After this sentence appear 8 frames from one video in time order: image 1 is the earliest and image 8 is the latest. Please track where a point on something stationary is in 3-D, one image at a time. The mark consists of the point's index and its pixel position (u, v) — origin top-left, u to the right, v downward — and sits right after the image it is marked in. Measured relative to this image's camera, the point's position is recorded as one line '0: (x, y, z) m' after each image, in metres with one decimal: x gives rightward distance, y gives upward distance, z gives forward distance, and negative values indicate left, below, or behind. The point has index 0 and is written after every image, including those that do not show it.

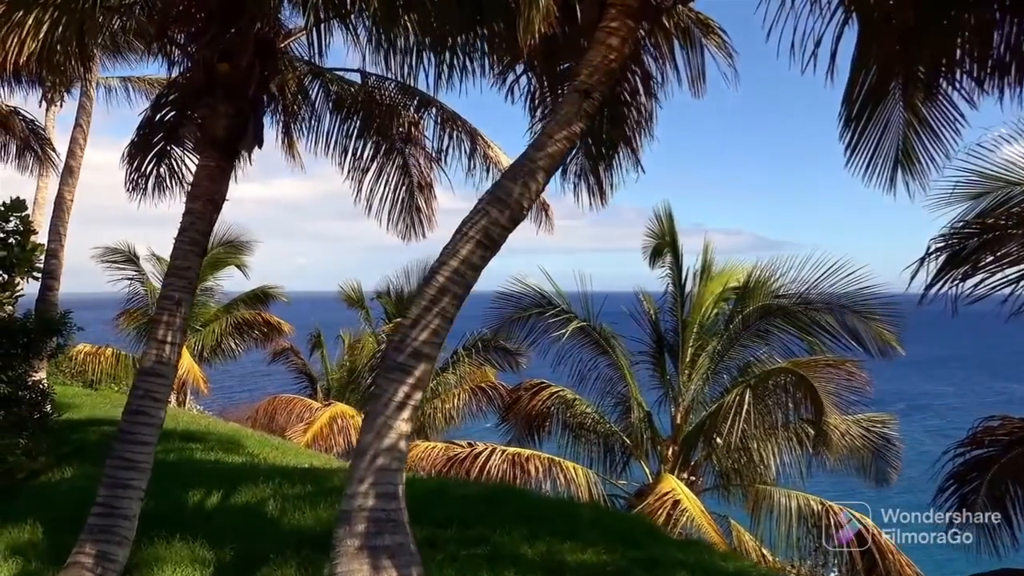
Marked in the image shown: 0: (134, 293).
0: (-6.9, -0.1, +15.7) m
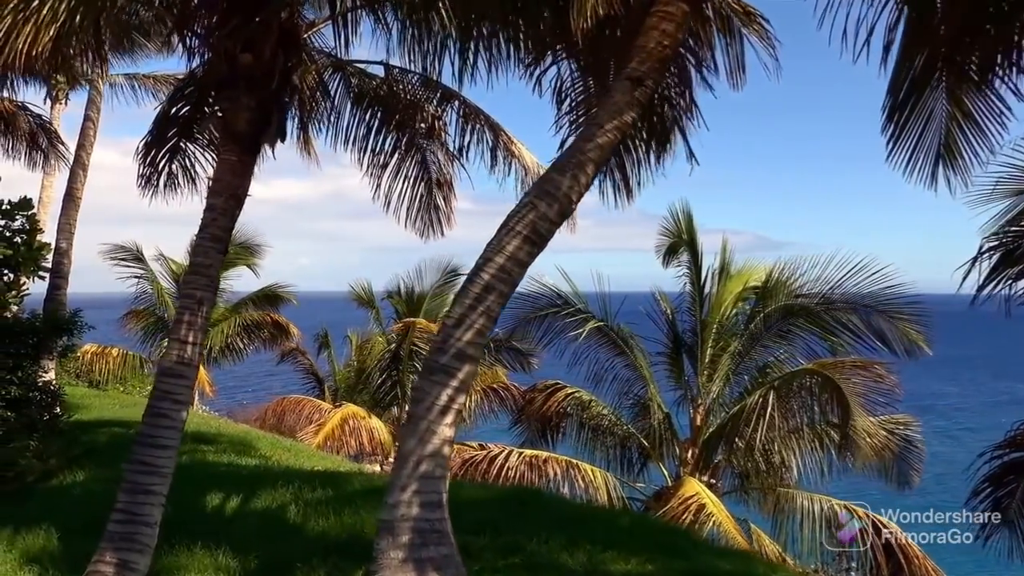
0: (-6.7, -0.1, +15.5) m
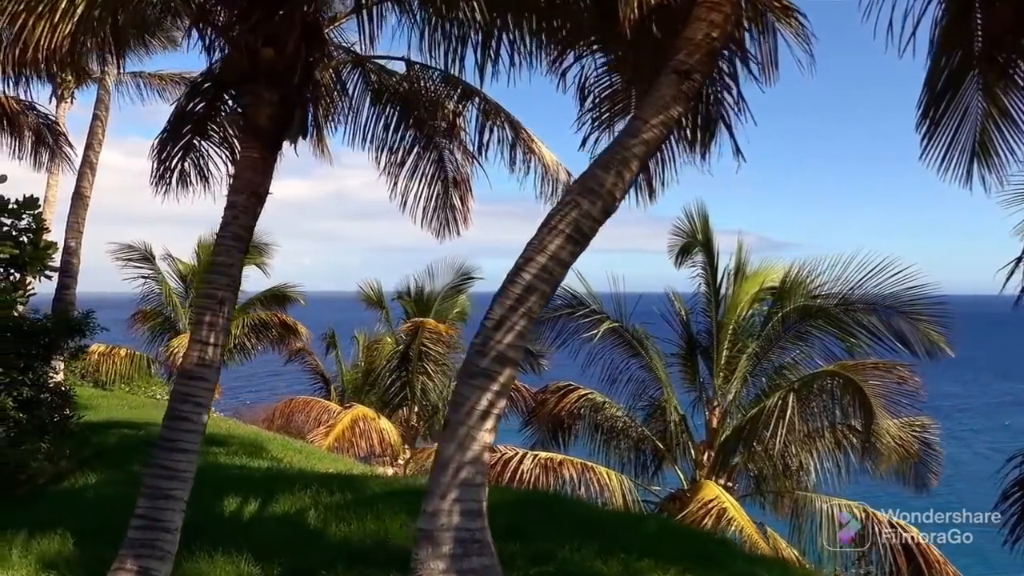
0: (-6.5, -0.1, +15.4) m
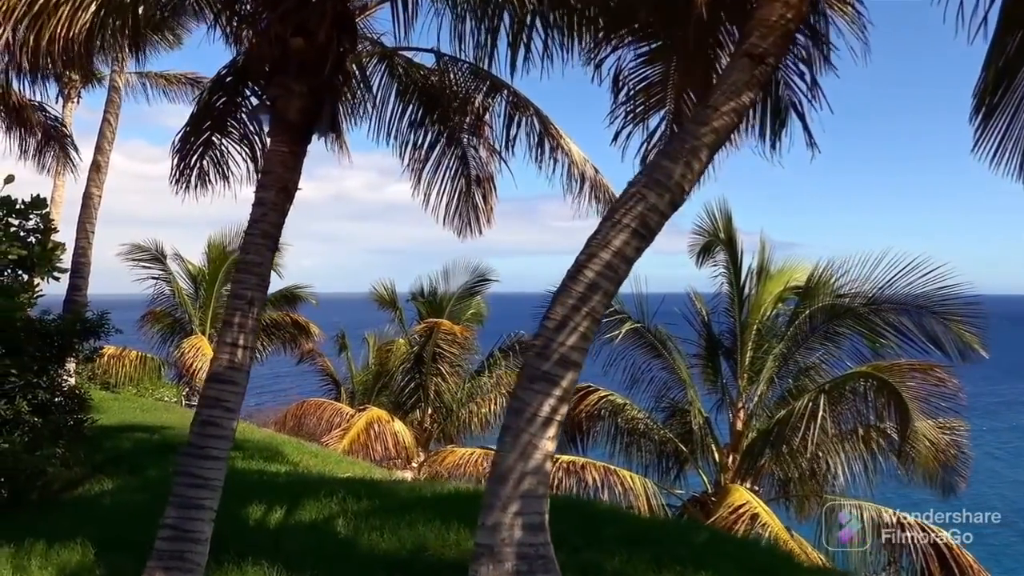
0: (-6.2, -0.1, +15.2) m
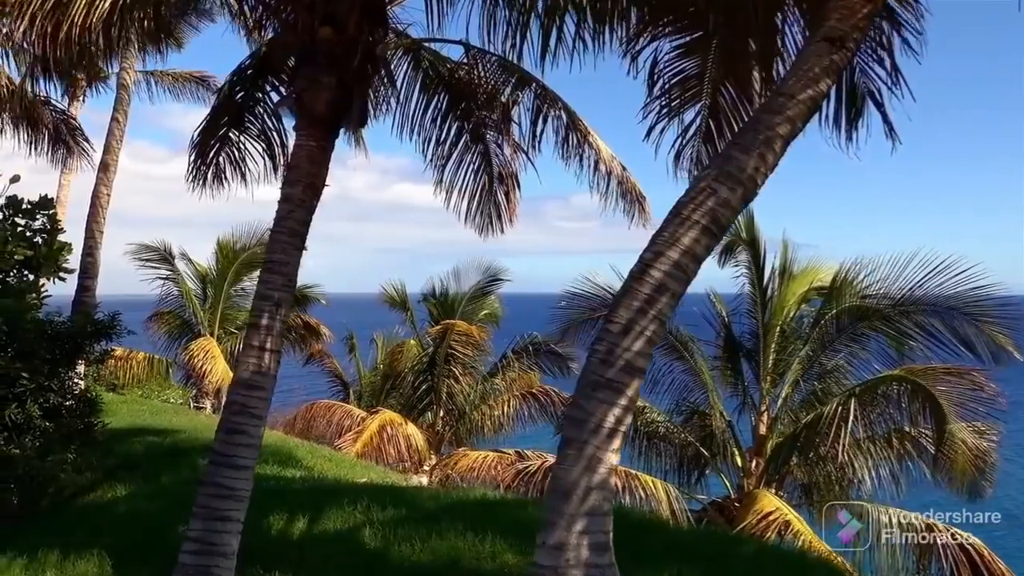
0: (-6.0, -0.1, +15.0) m
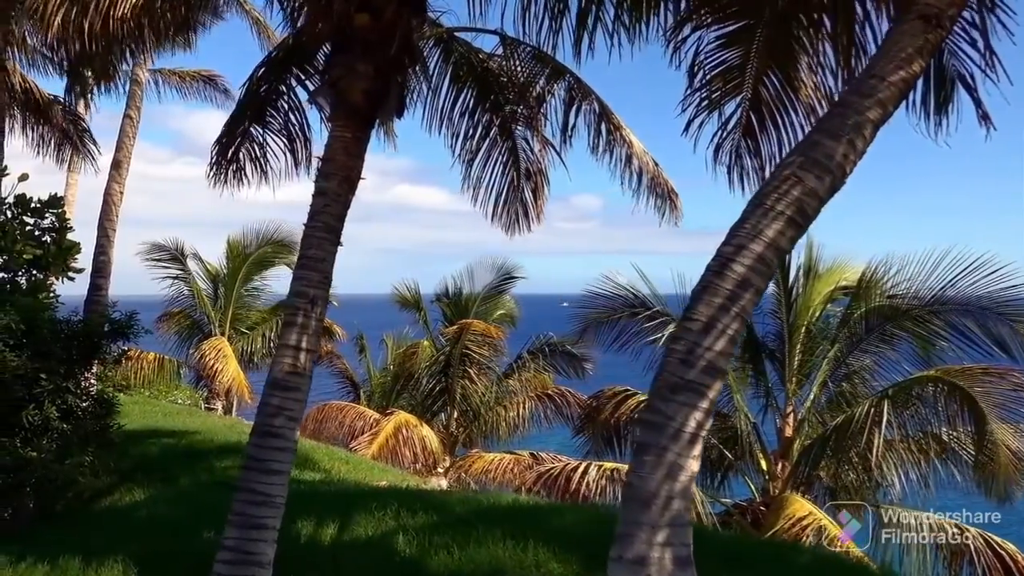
0: (-5.8, -0.1, +14.8) m
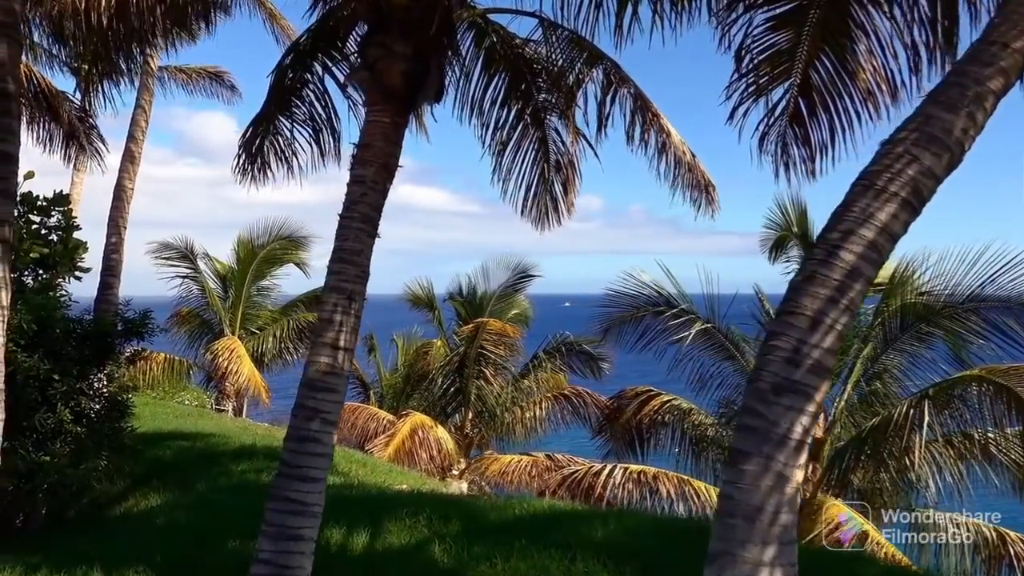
0: (-5.5, -0.1, +14.6) m
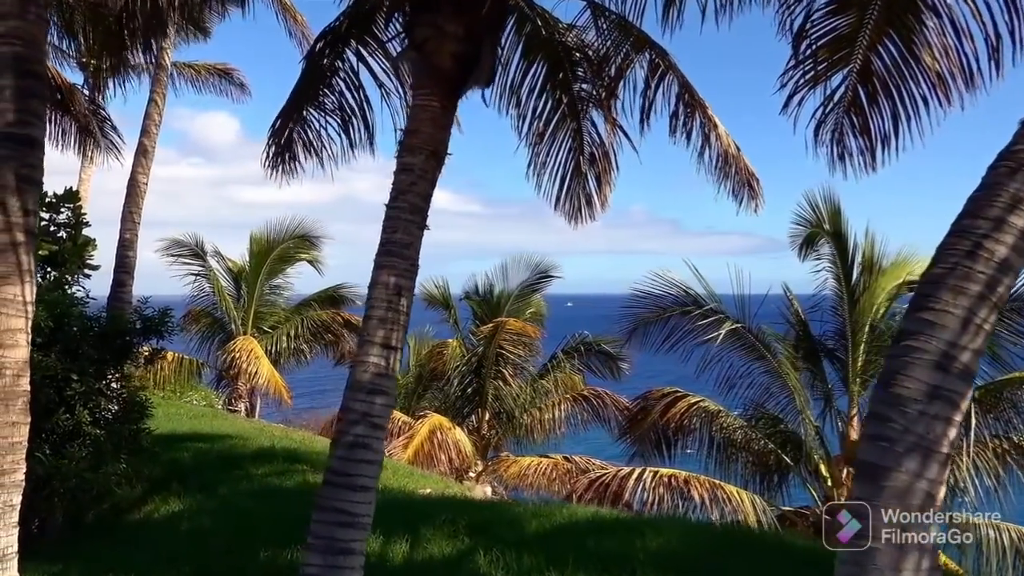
0: (-5.2, -0.1, +14.3) m
